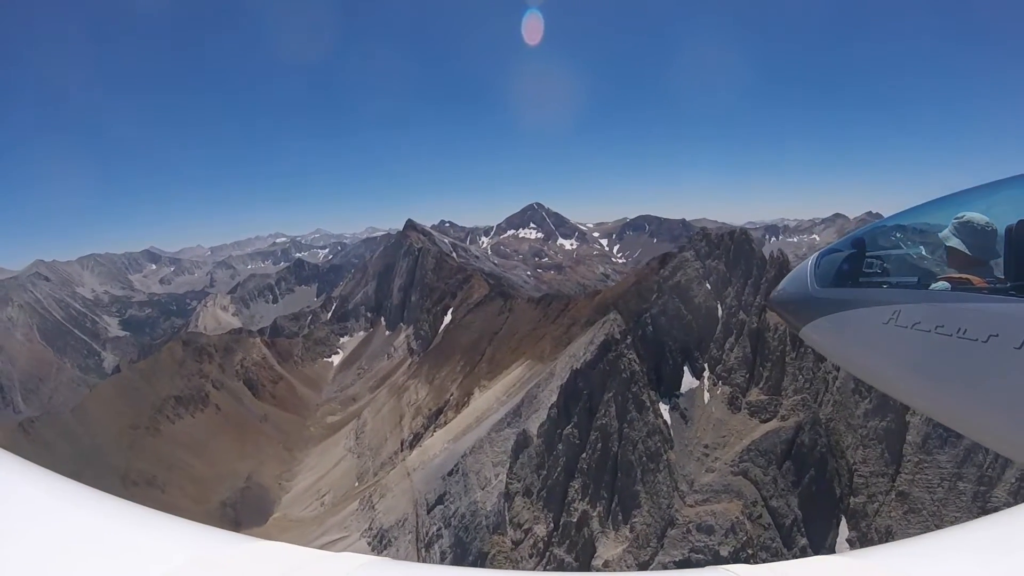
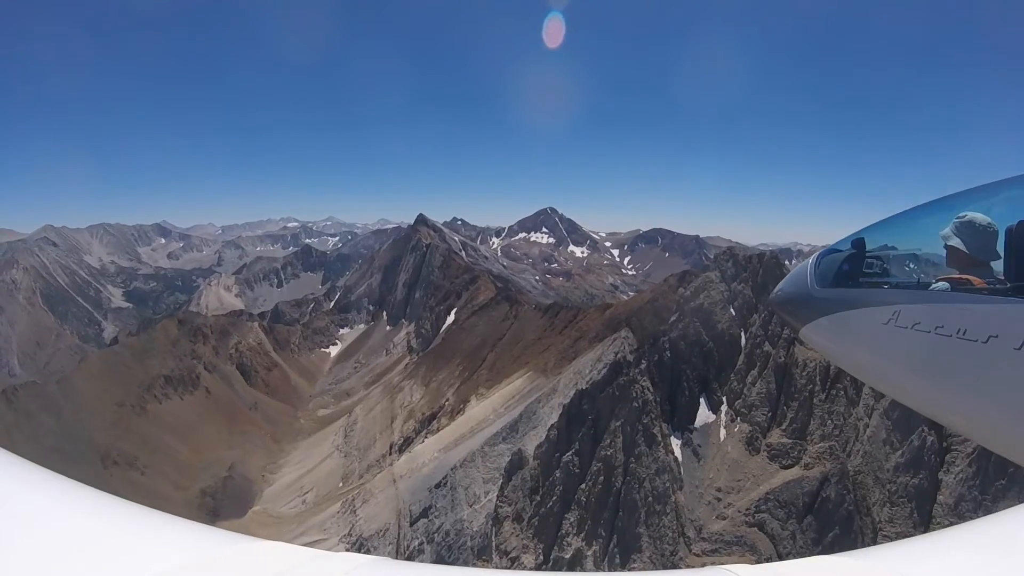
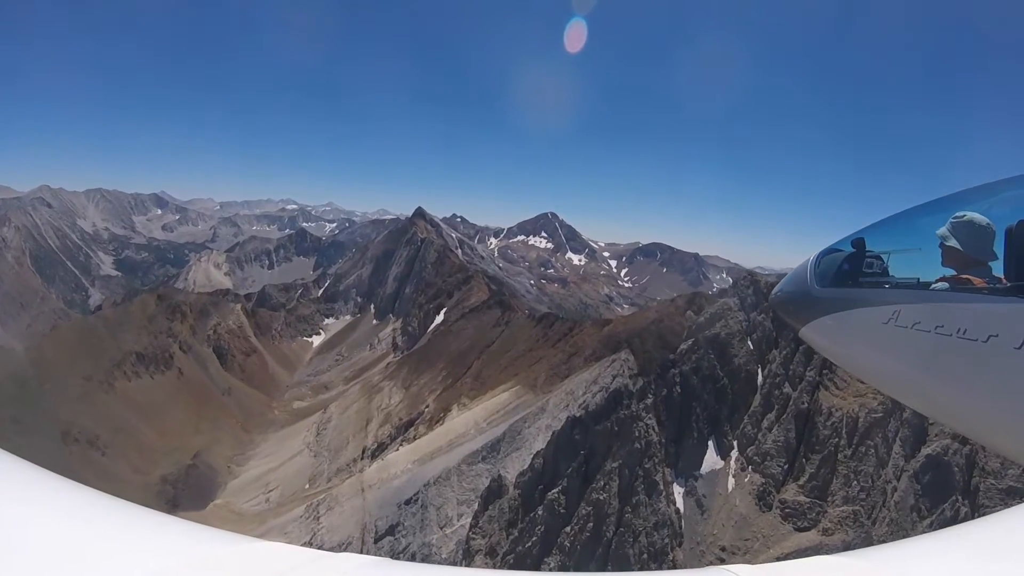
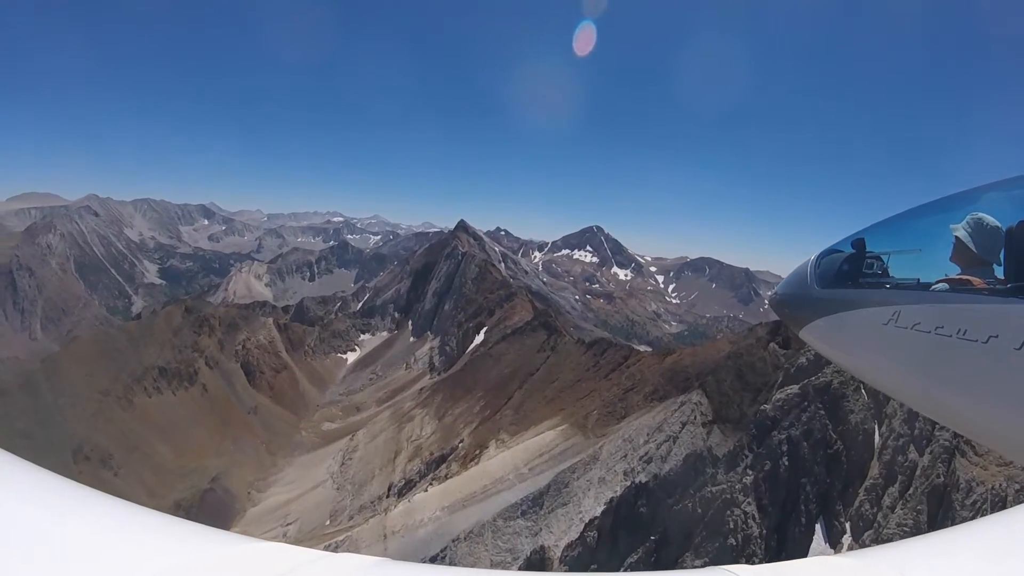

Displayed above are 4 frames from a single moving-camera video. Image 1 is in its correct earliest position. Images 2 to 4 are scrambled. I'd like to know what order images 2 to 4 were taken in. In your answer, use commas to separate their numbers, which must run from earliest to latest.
2, 3, 4
